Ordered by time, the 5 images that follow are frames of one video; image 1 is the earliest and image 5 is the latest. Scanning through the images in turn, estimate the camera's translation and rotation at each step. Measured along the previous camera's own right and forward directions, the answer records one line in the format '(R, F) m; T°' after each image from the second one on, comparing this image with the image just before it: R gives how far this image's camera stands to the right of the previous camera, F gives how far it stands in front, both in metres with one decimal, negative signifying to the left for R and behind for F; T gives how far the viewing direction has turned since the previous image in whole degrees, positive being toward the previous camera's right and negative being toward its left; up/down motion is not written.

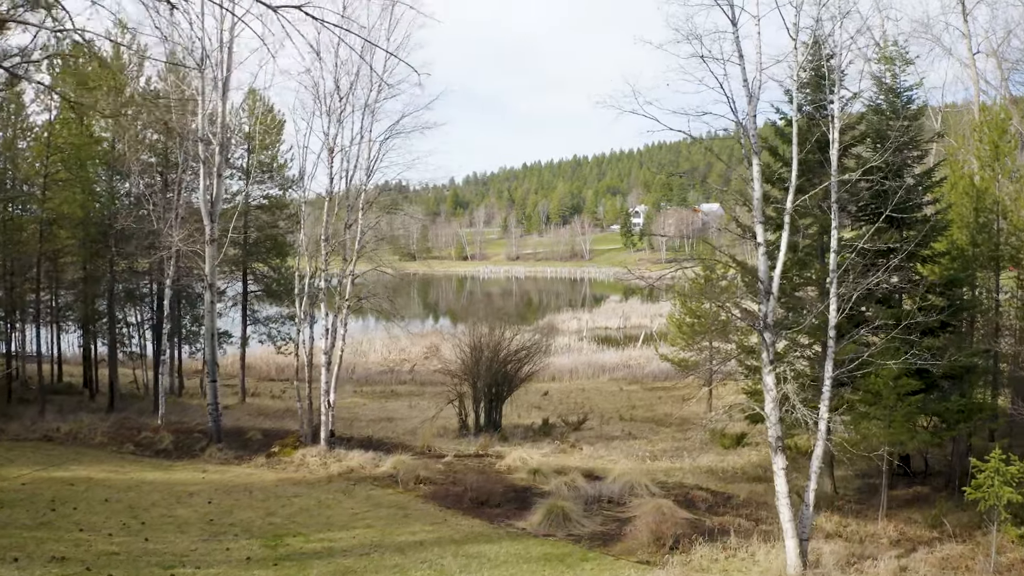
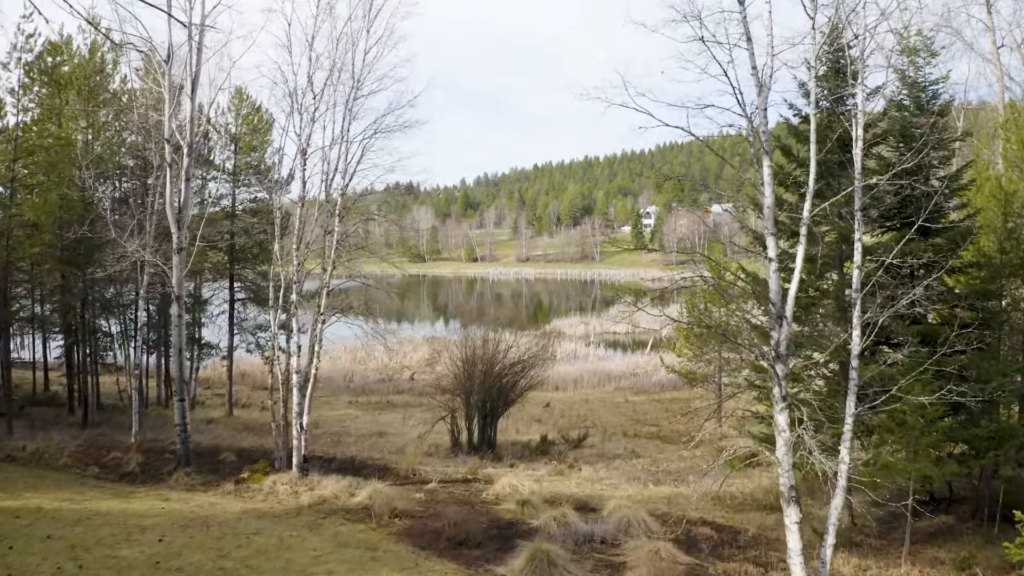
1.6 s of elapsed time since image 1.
(+0.4, +0.9) m; -1°
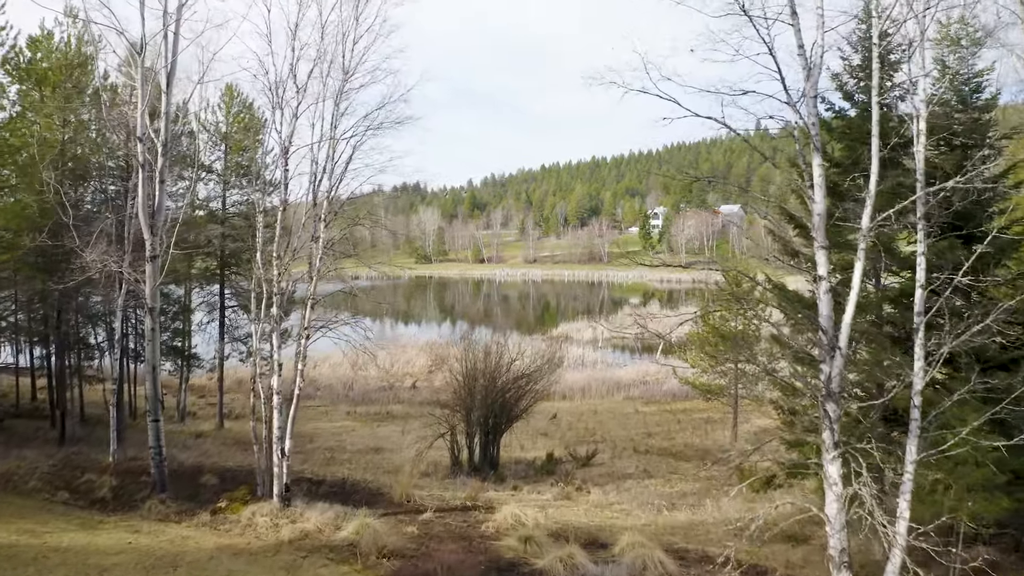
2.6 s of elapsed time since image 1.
(+0.1, +0.9) m; -1°
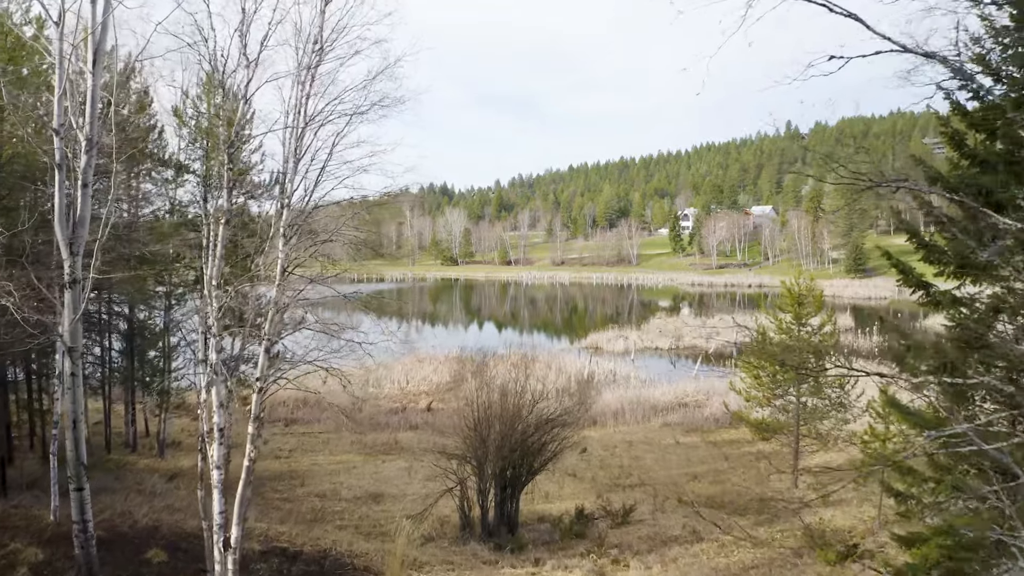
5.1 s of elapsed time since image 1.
(+0.1, +2.4) m; -3°
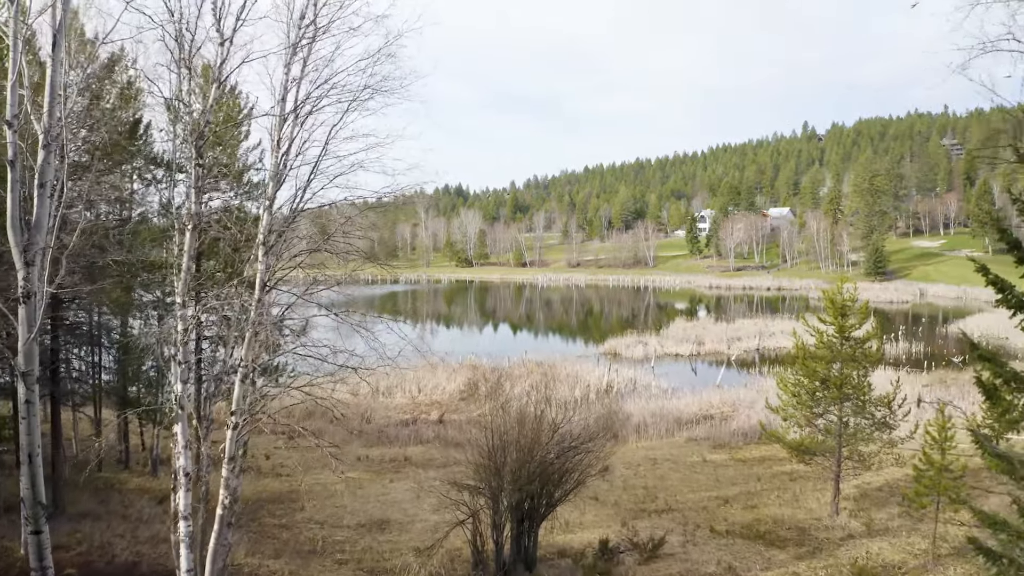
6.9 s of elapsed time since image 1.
(-0.1, +1.1) m; -1°
